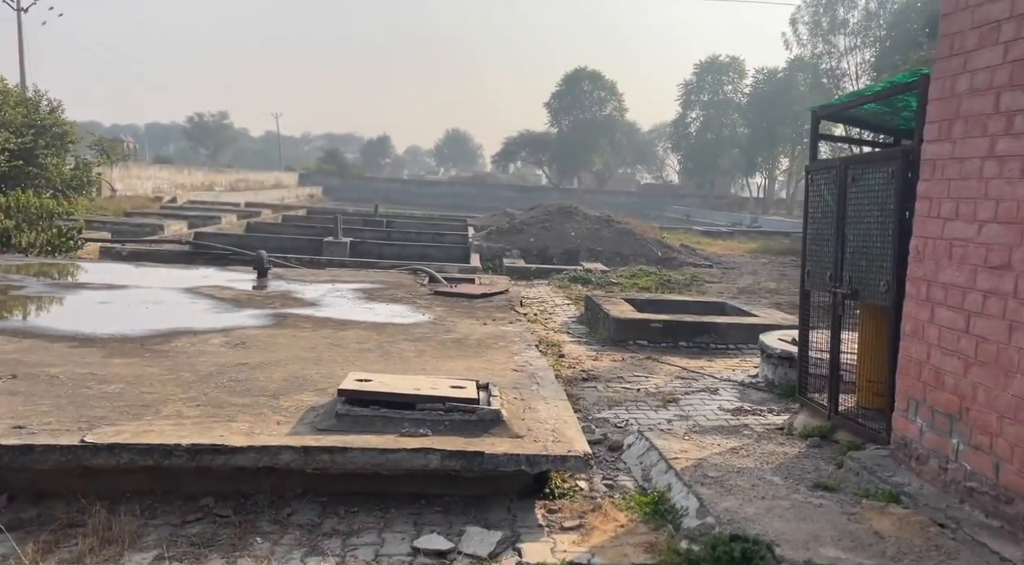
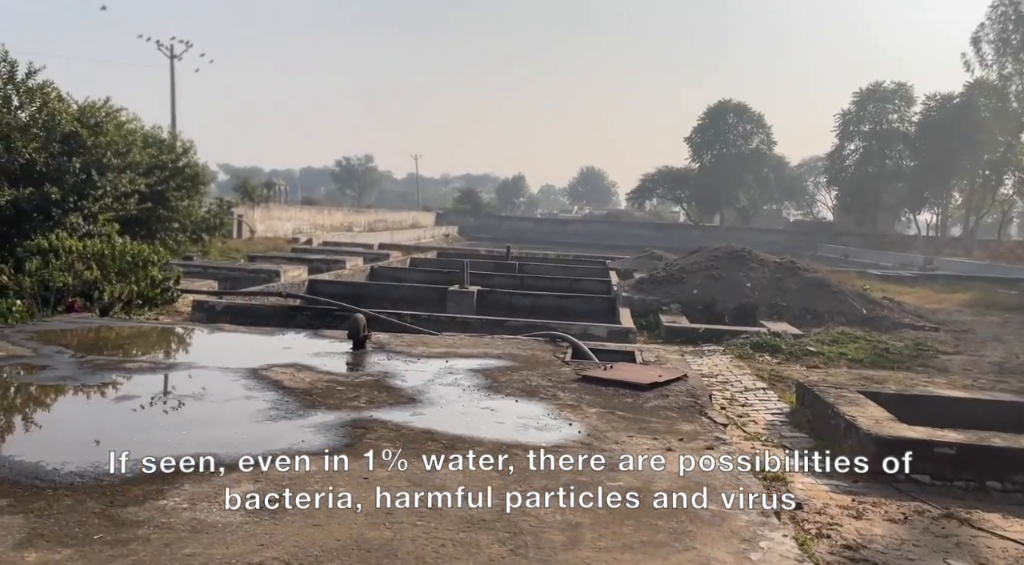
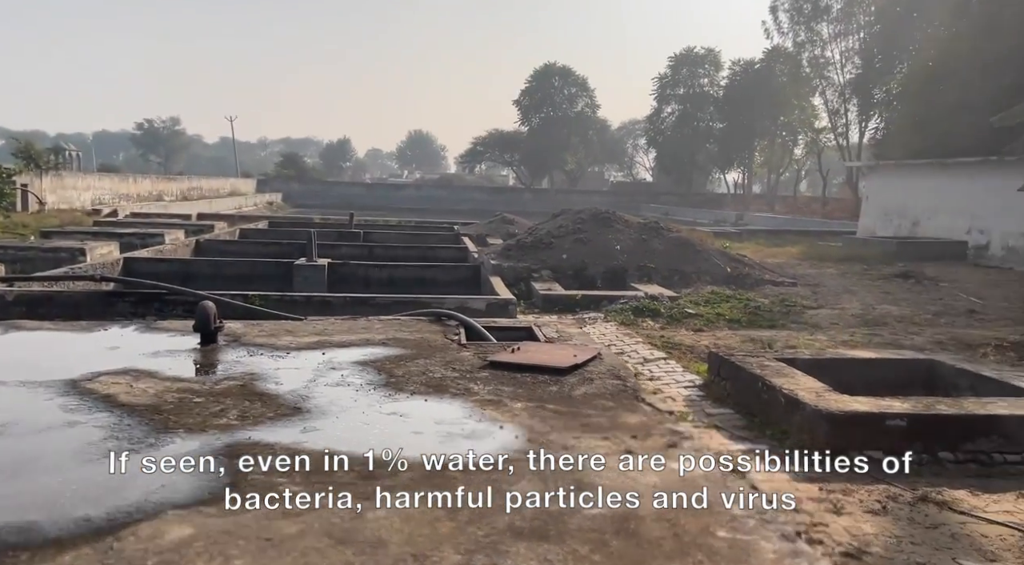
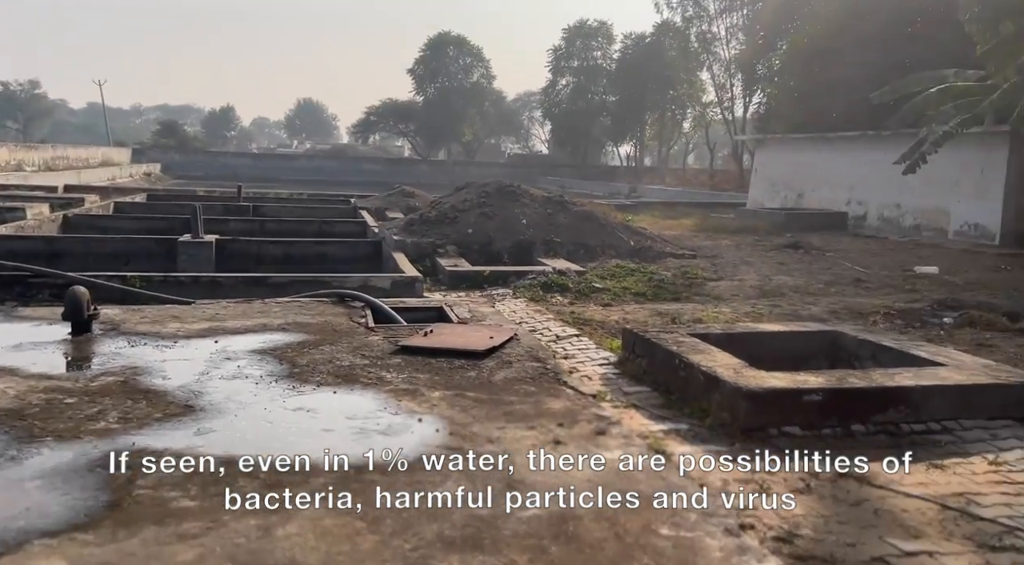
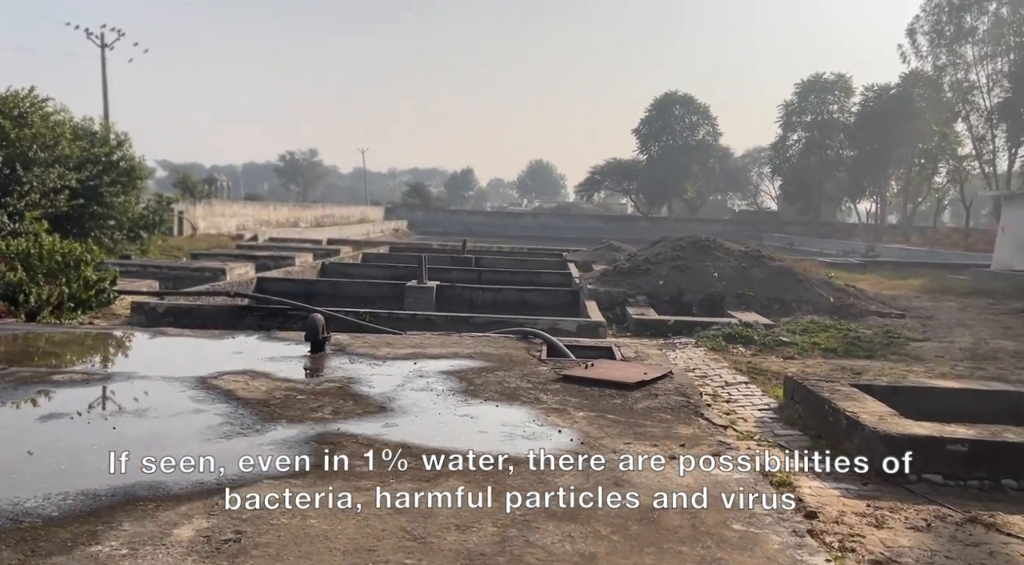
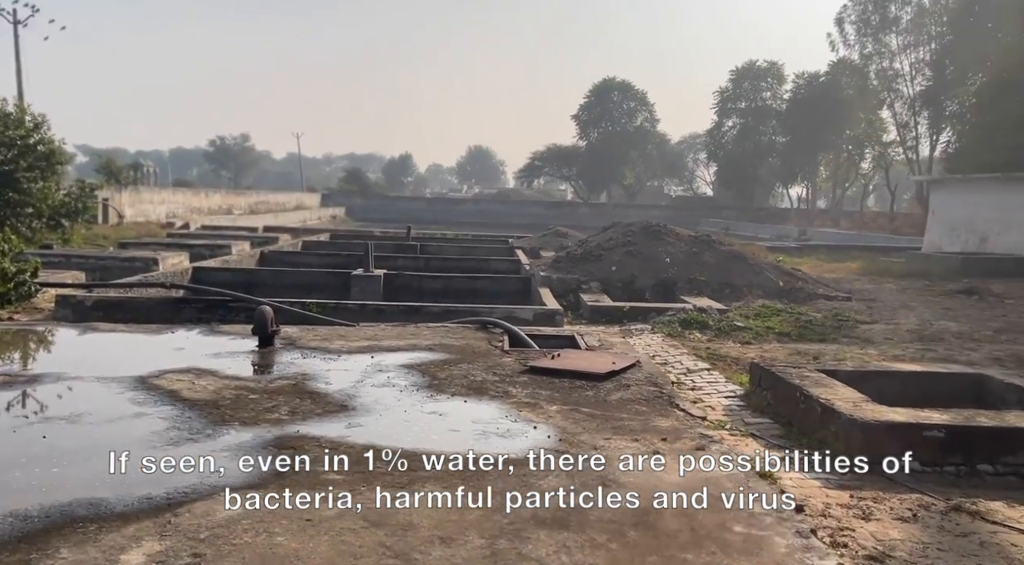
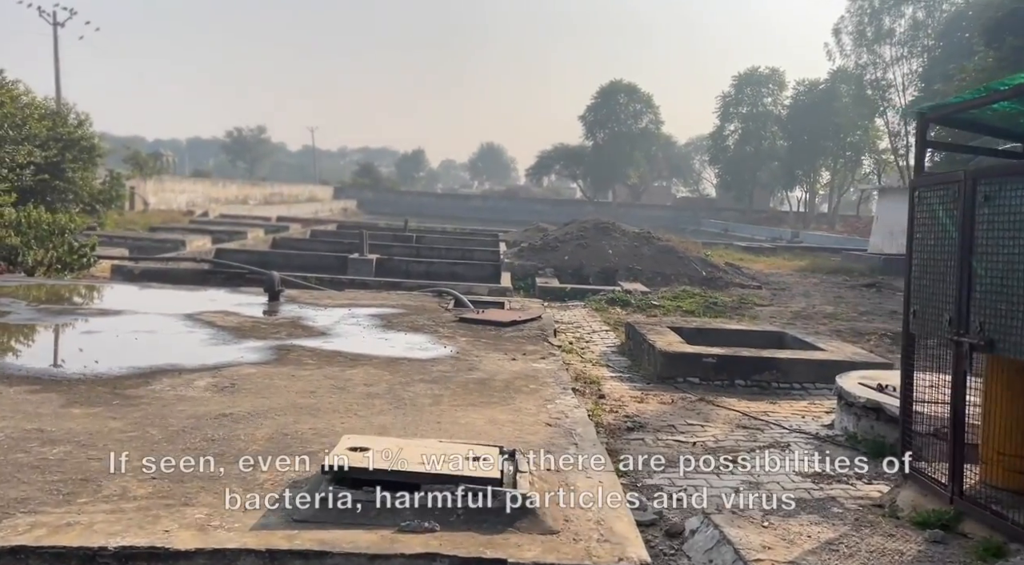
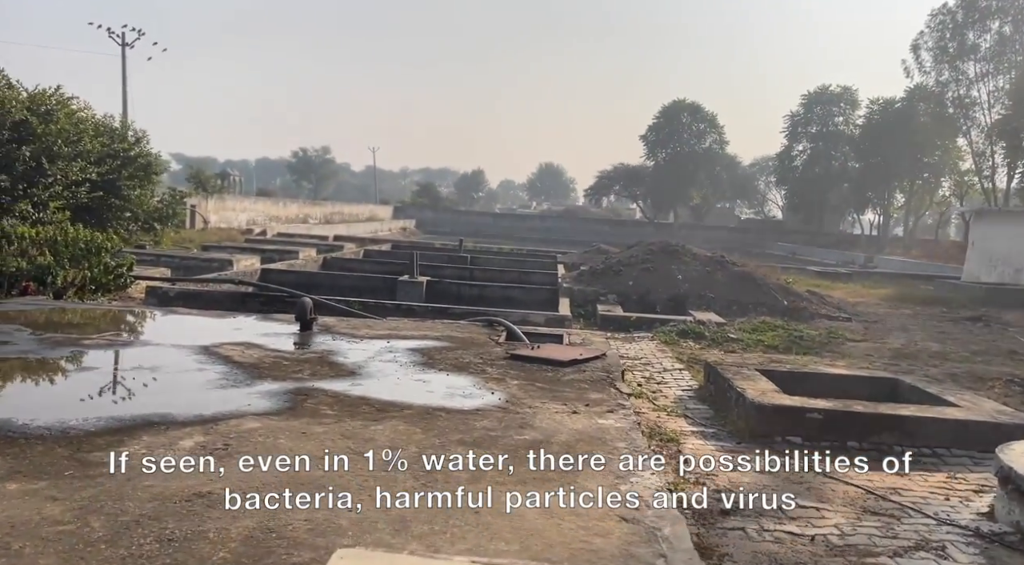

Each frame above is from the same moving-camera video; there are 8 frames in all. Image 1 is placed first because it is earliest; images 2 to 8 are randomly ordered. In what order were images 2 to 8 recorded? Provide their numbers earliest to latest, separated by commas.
7, 8, 2, 5, 6, 3, 4
